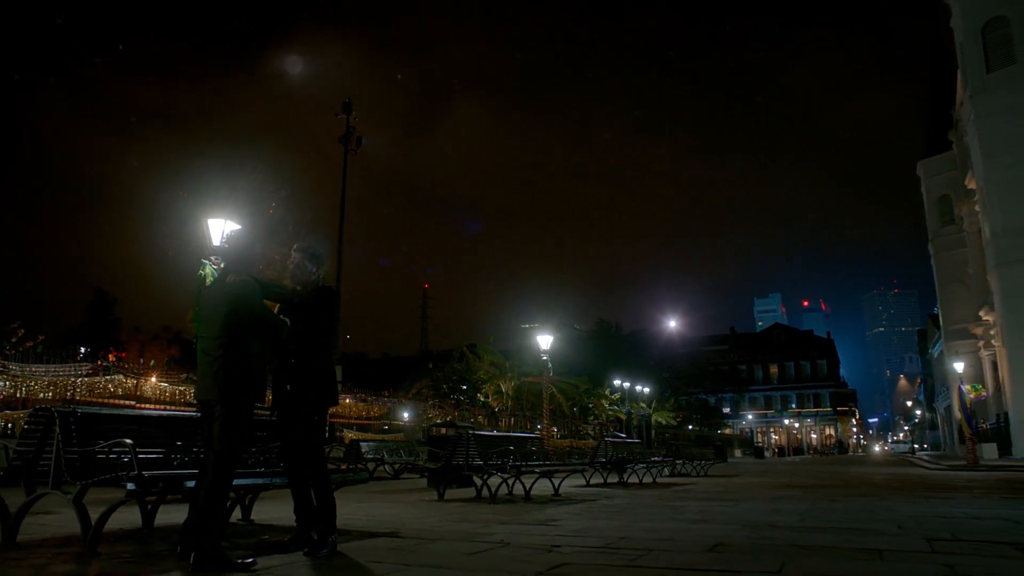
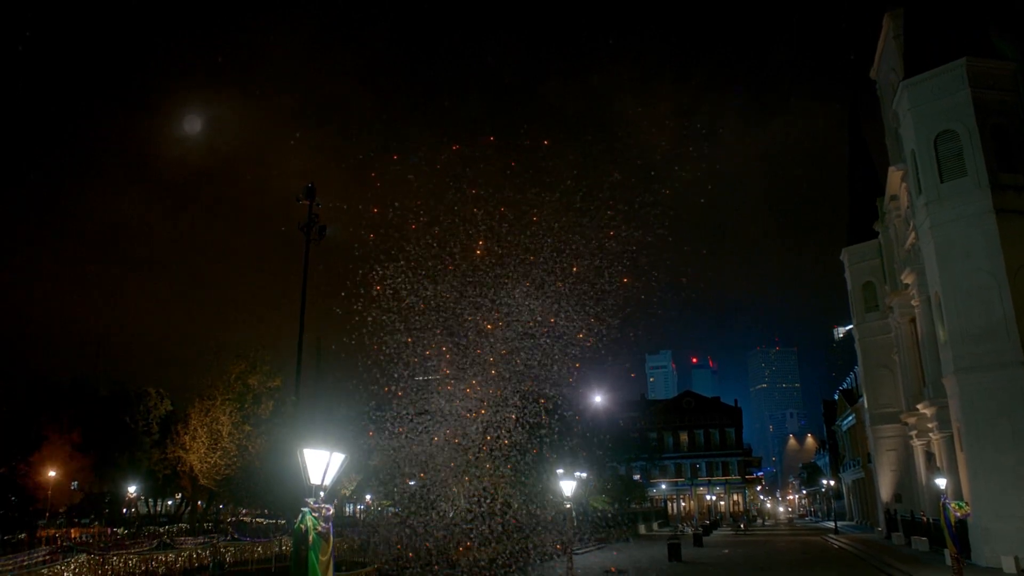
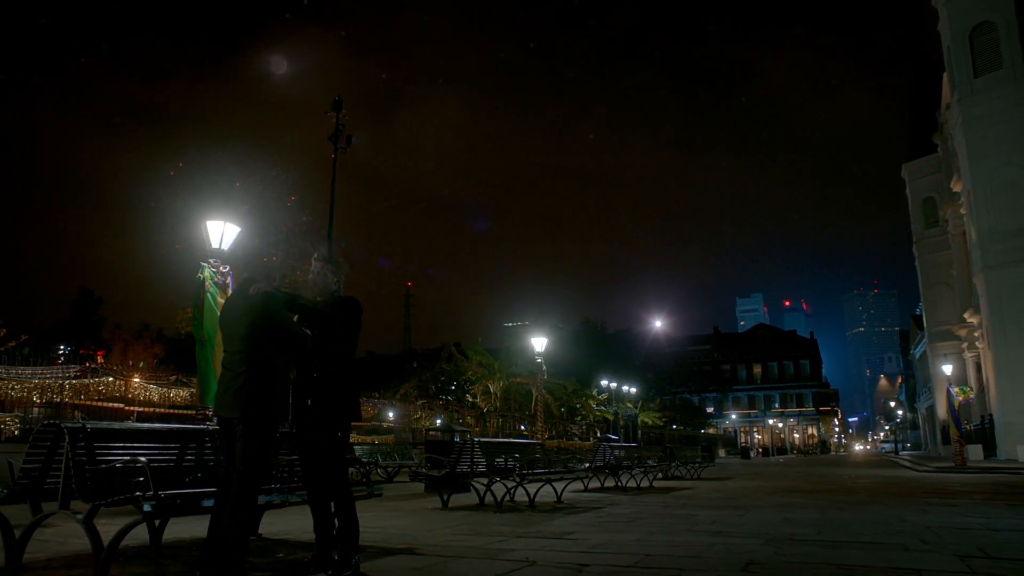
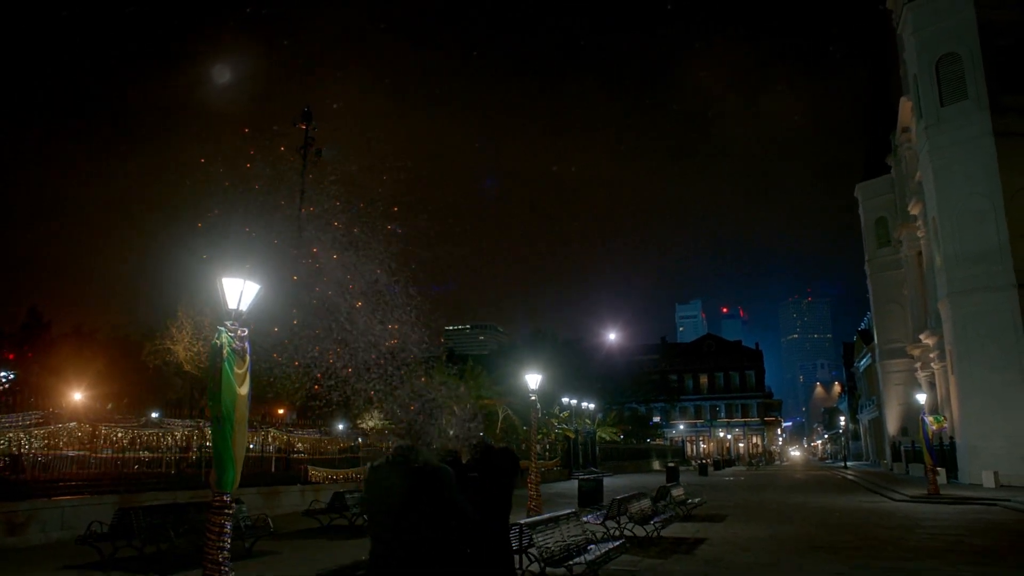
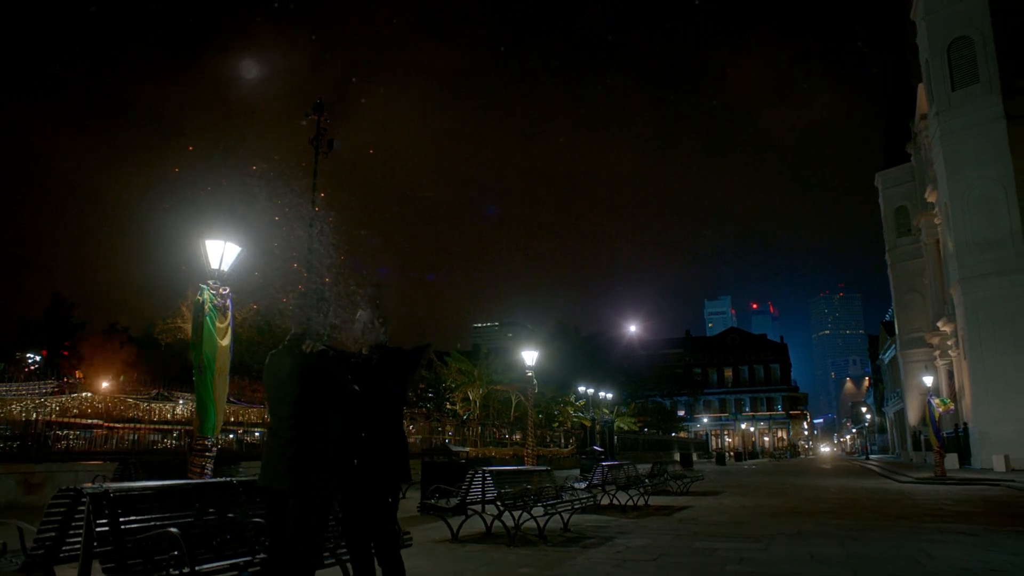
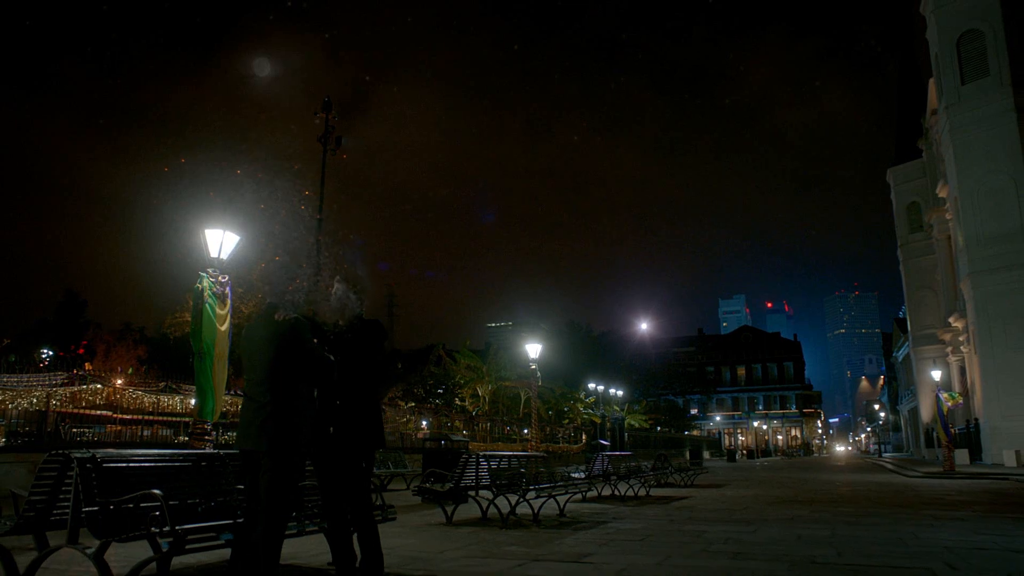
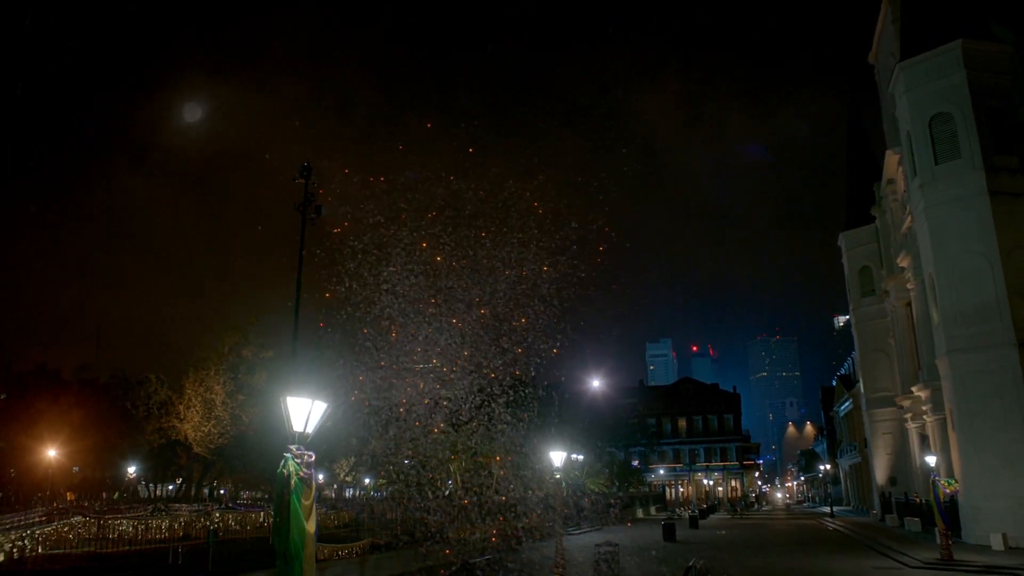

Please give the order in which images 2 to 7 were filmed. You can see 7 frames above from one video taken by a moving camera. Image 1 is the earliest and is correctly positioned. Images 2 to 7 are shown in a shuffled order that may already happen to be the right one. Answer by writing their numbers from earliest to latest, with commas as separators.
3, 6, 5, 4, 7, 2
